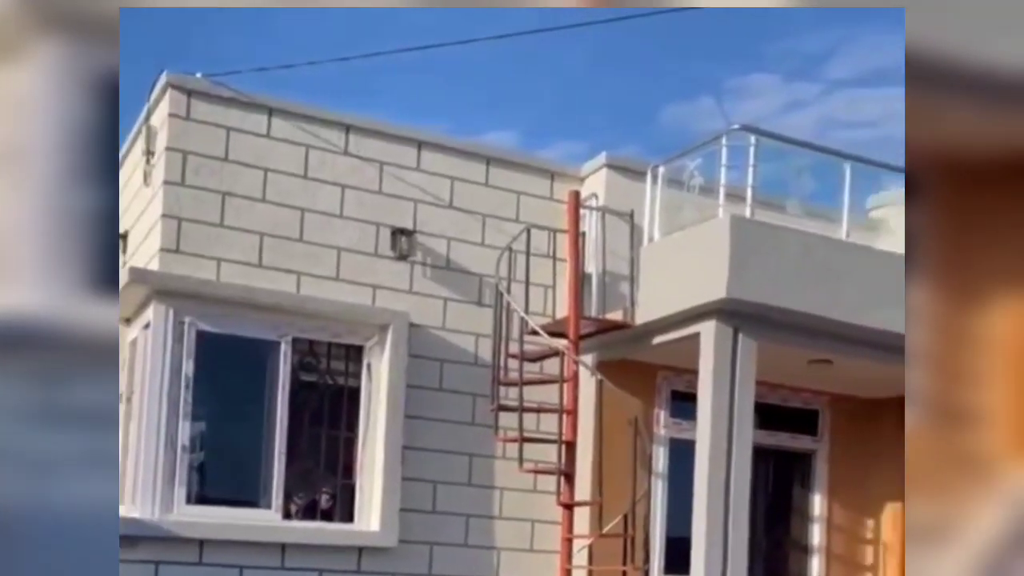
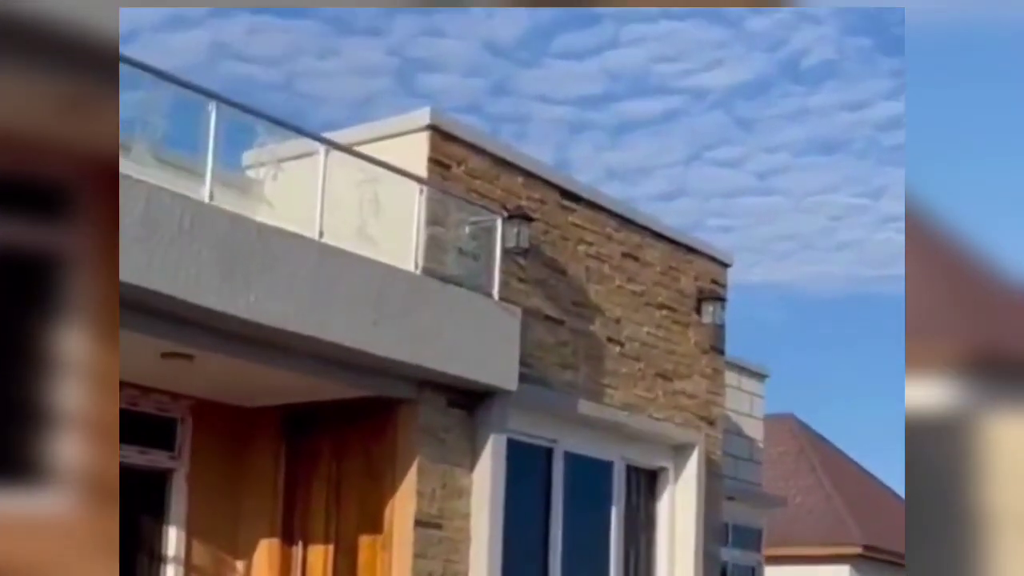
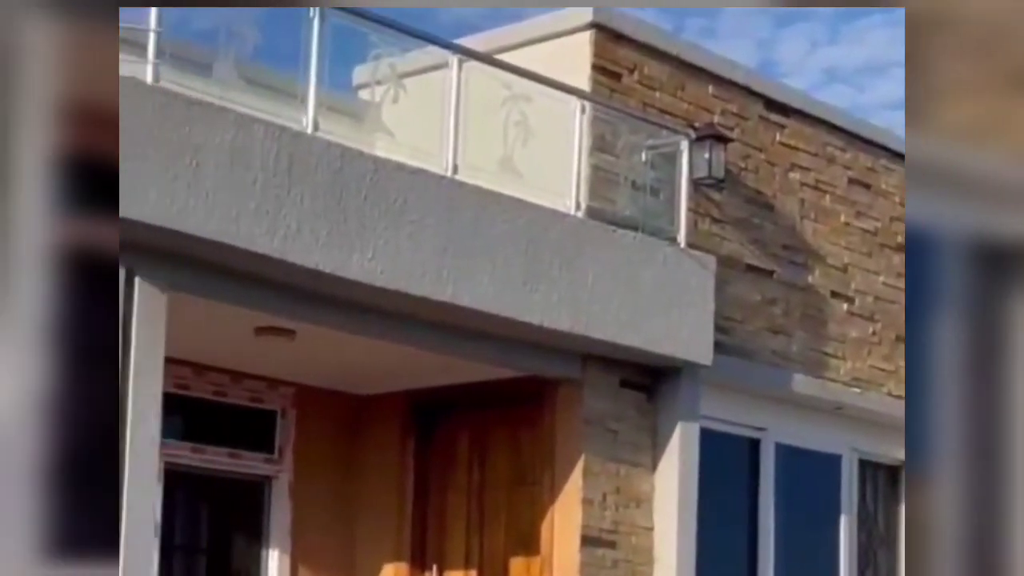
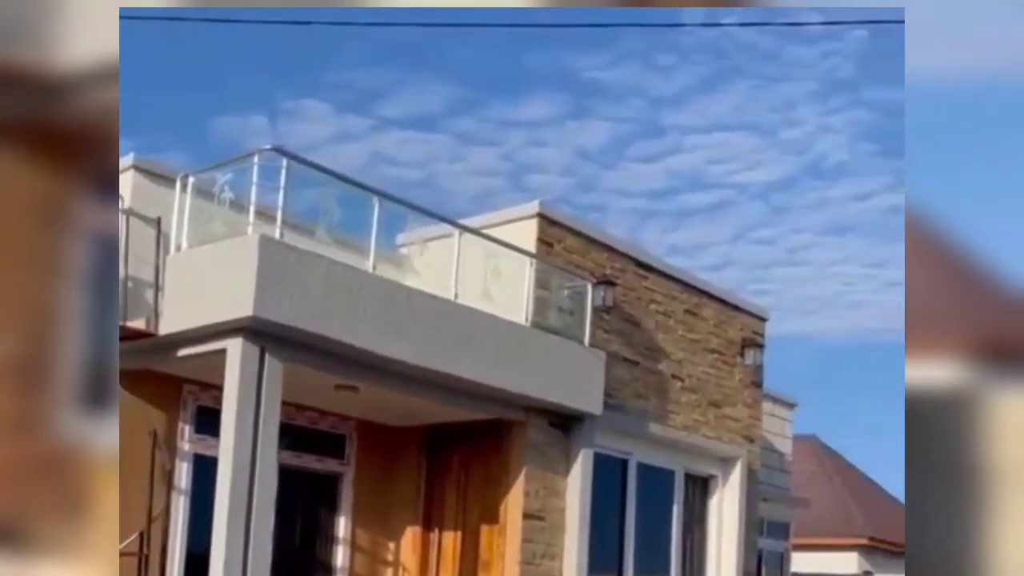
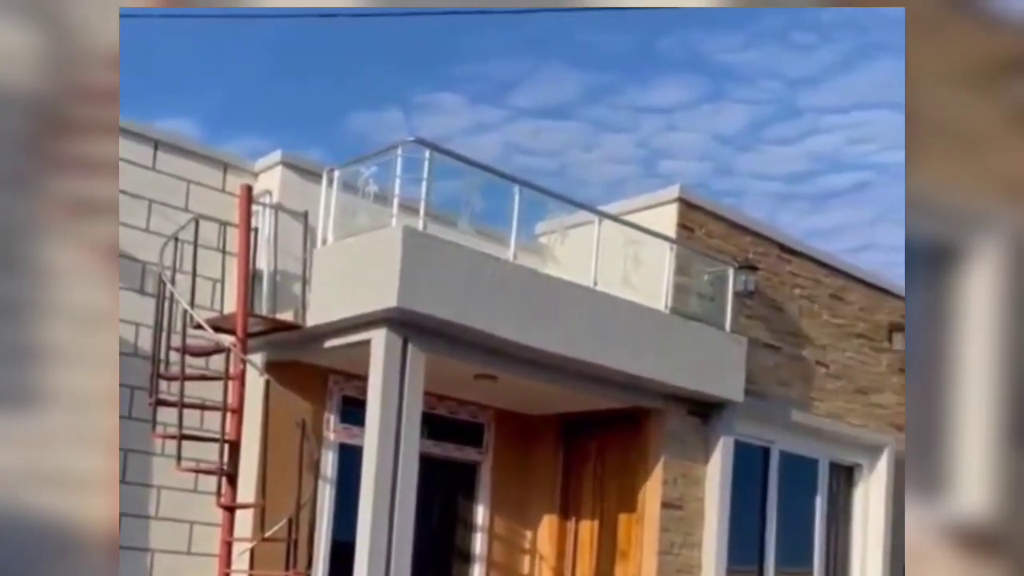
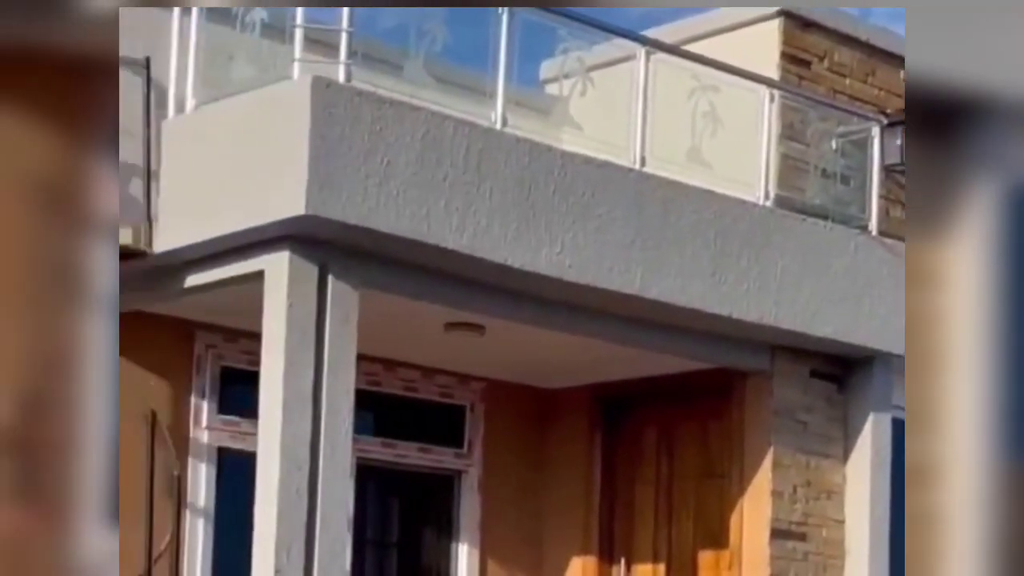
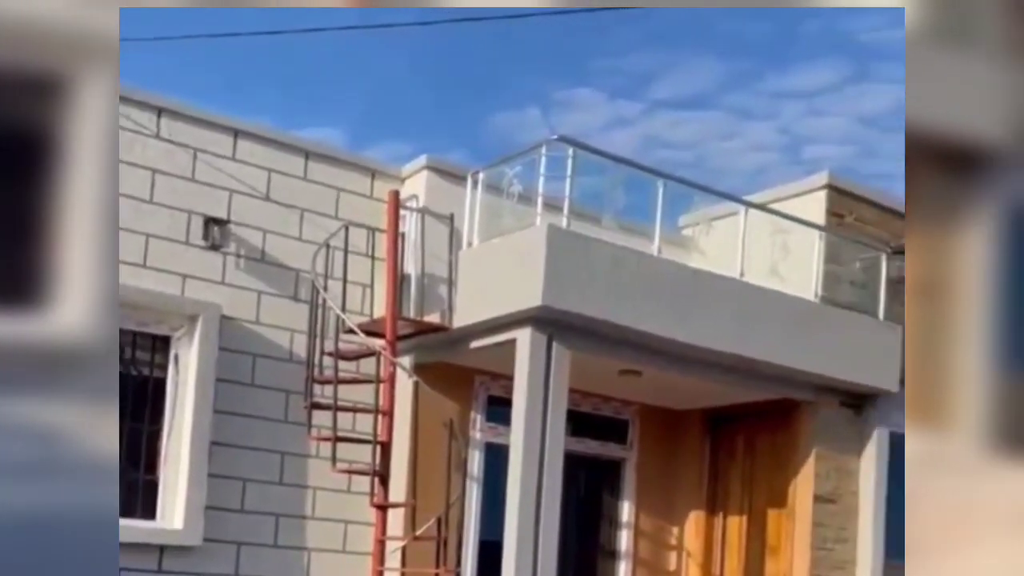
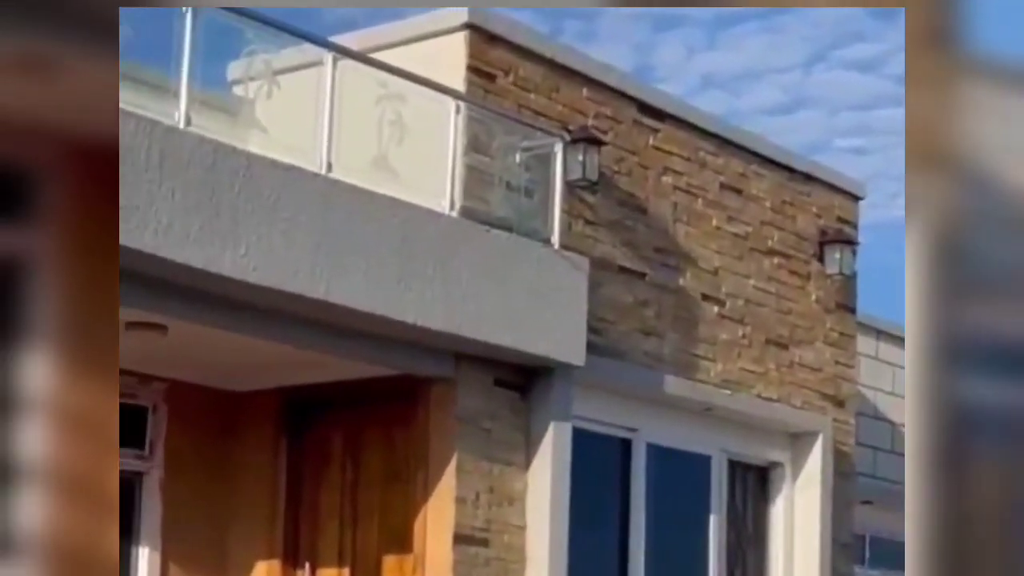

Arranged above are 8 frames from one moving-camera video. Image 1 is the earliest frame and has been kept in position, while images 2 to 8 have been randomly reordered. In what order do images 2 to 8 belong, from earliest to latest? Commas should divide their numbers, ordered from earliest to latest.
7, 5, 4, 2, 8, 3, 6
